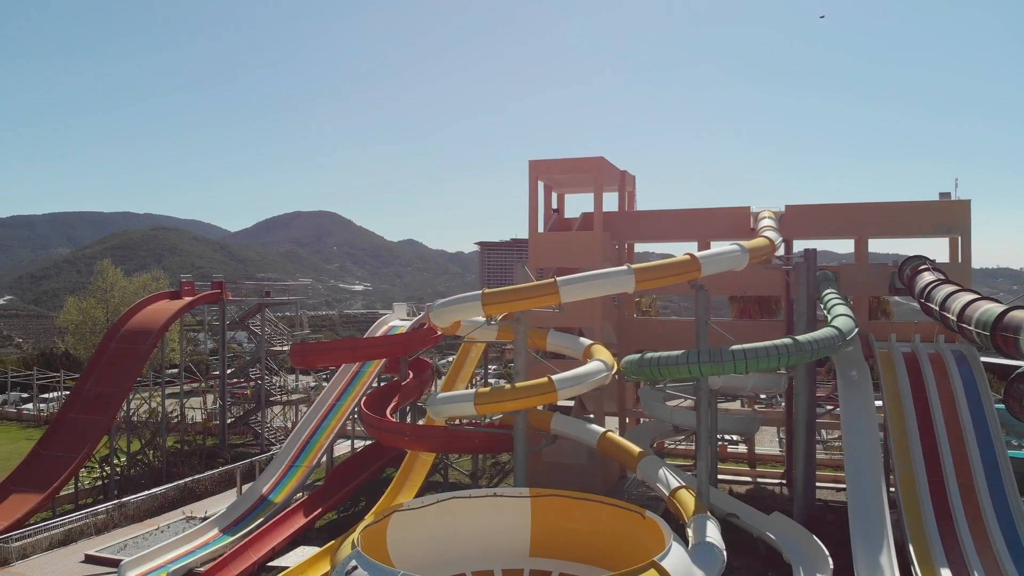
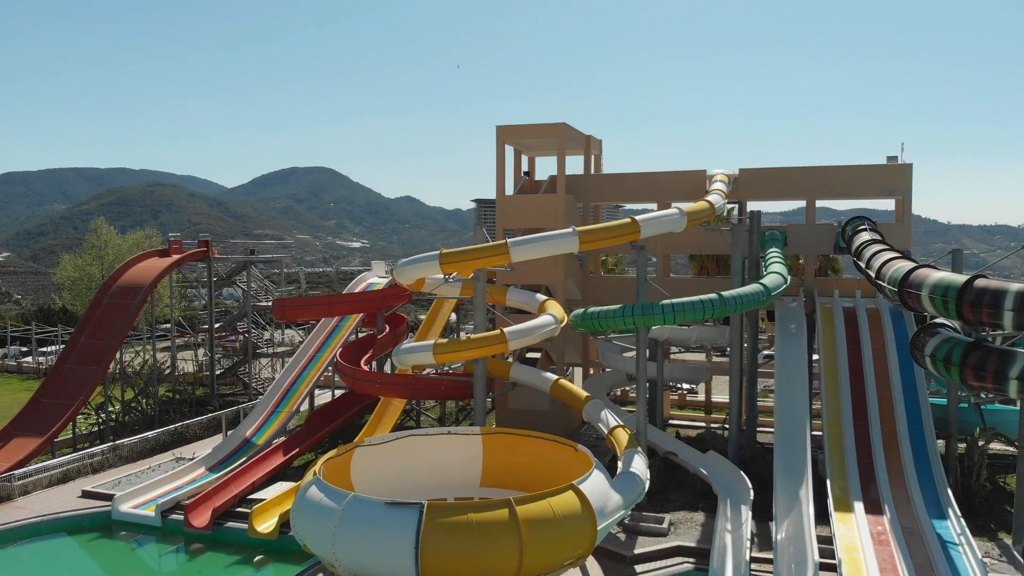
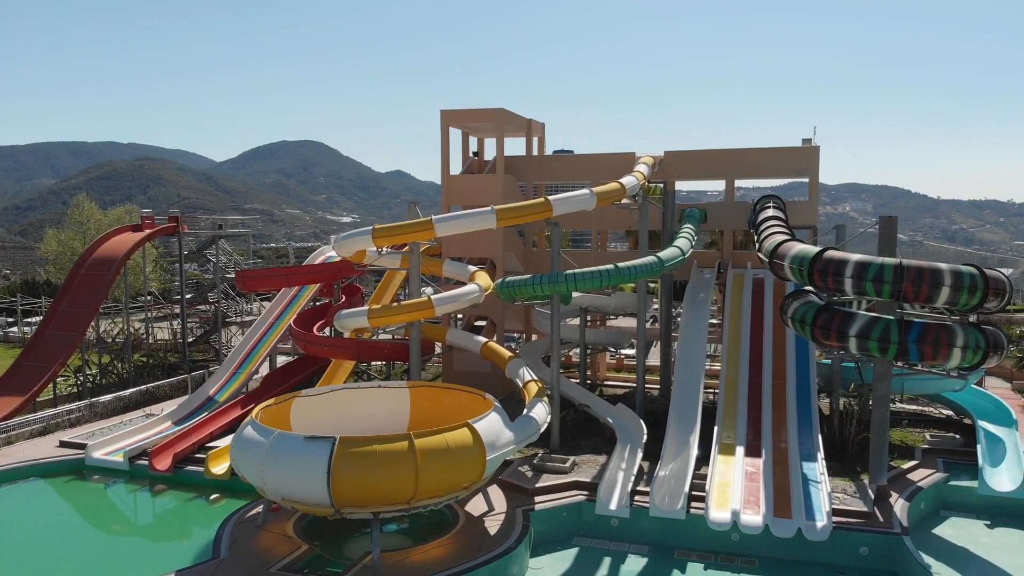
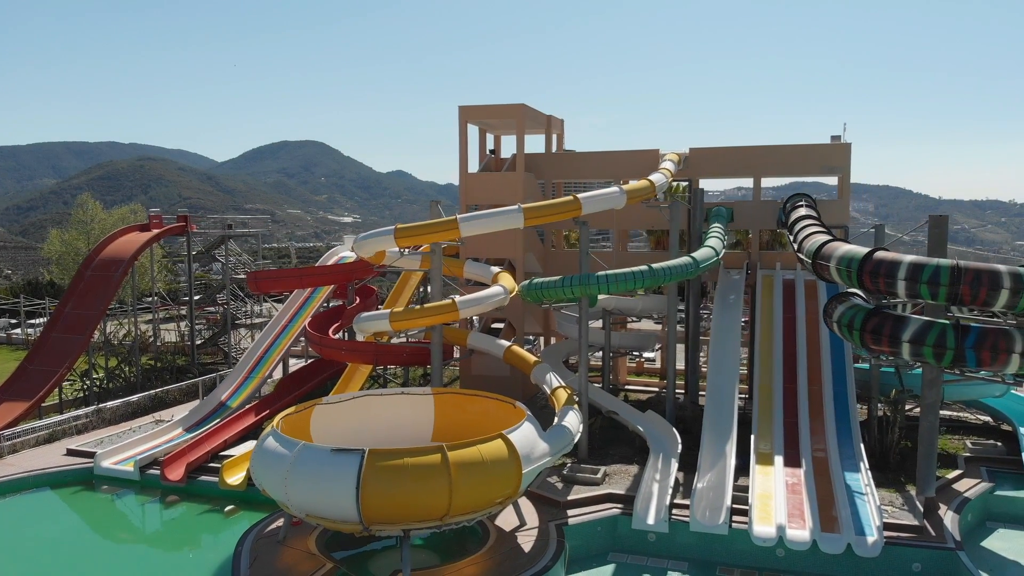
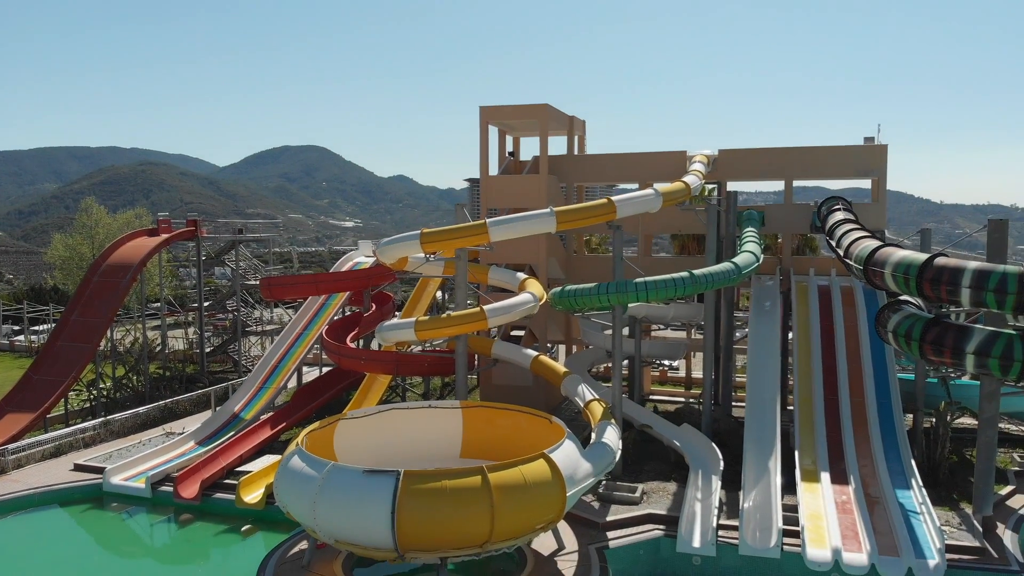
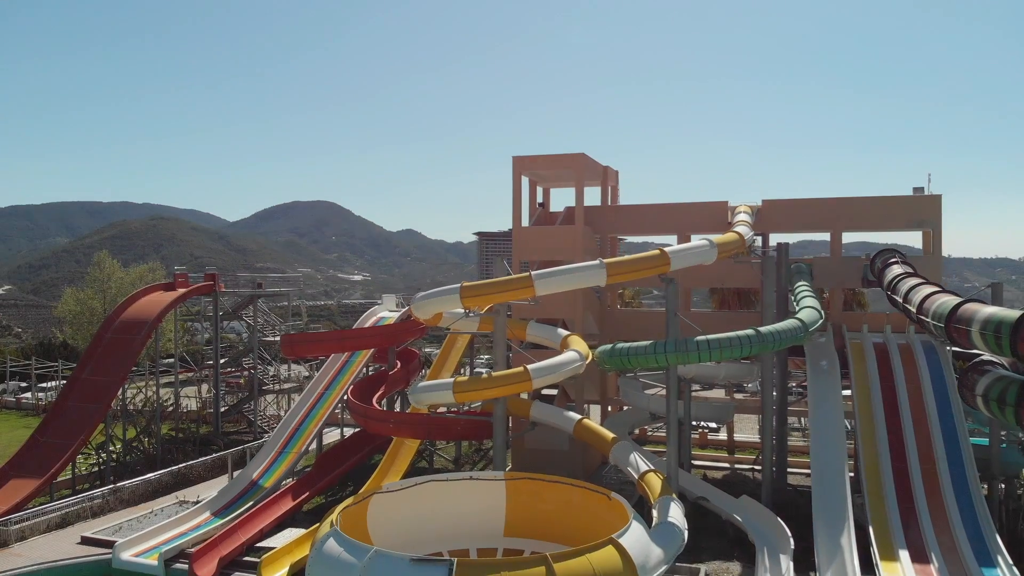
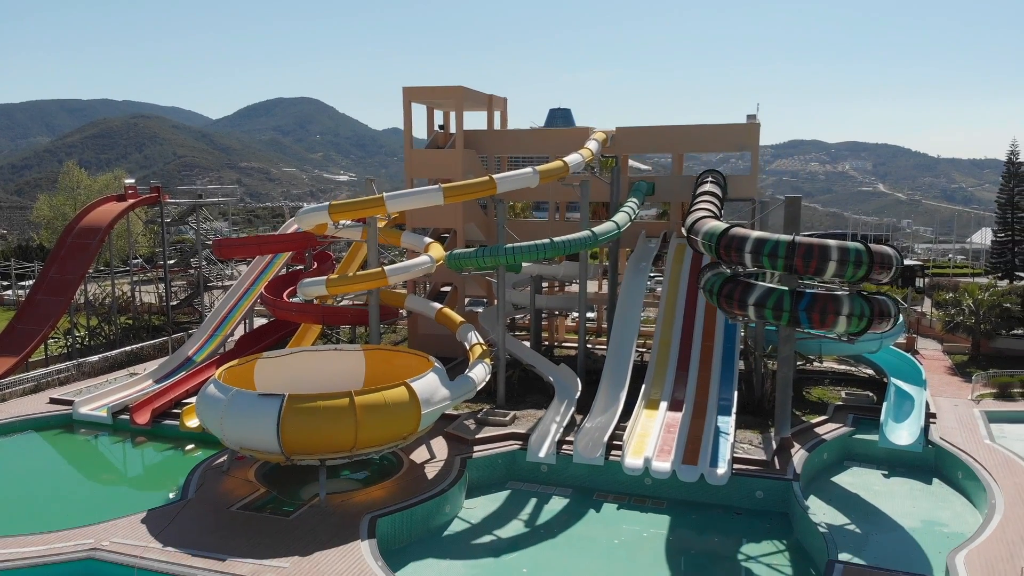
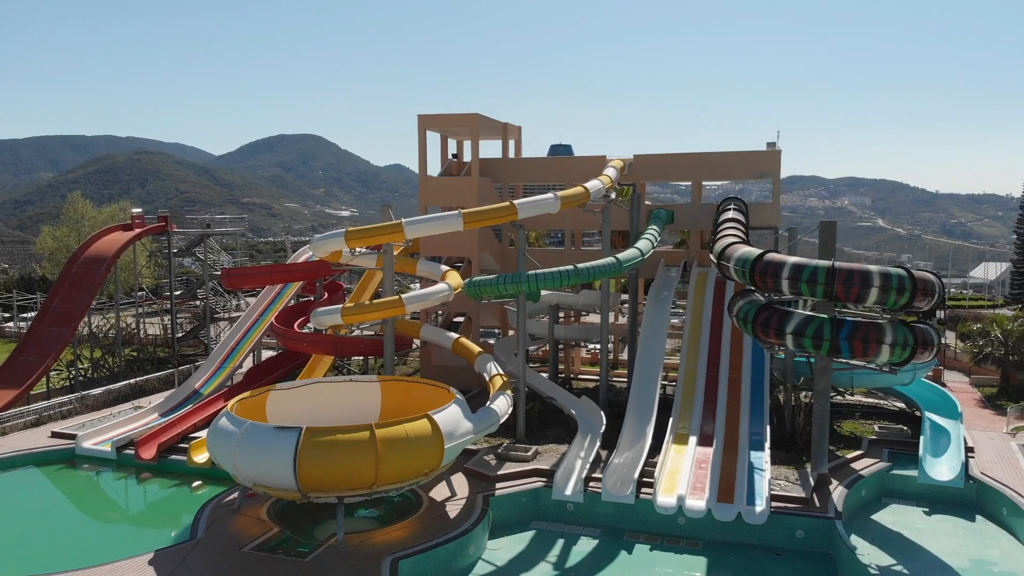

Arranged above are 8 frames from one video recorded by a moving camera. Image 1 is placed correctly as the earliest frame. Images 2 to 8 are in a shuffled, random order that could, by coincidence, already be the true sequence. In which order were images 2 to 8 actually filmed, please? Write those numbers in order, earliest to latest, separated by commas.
6, 2, 5, 4, 3, 8, 7
